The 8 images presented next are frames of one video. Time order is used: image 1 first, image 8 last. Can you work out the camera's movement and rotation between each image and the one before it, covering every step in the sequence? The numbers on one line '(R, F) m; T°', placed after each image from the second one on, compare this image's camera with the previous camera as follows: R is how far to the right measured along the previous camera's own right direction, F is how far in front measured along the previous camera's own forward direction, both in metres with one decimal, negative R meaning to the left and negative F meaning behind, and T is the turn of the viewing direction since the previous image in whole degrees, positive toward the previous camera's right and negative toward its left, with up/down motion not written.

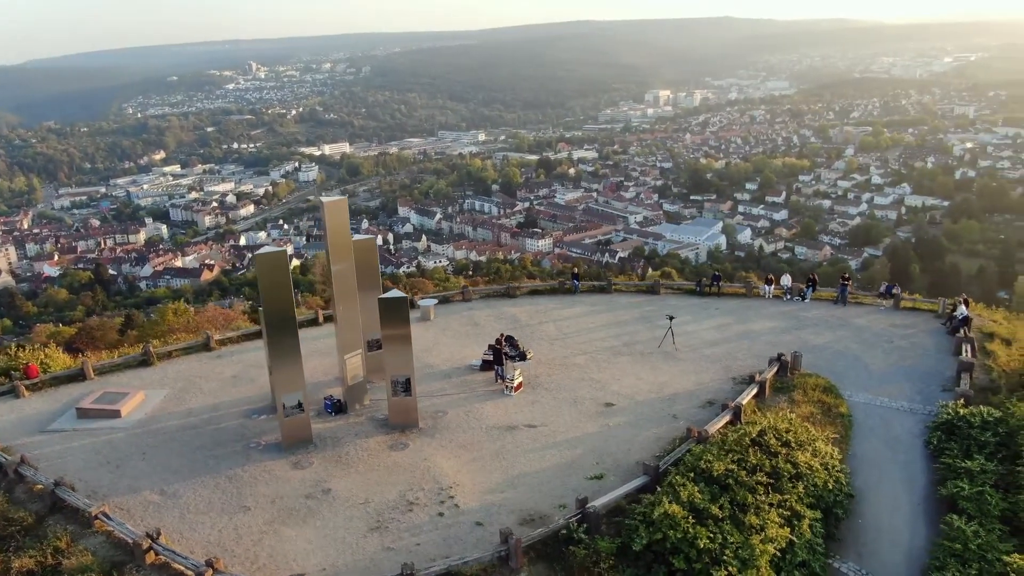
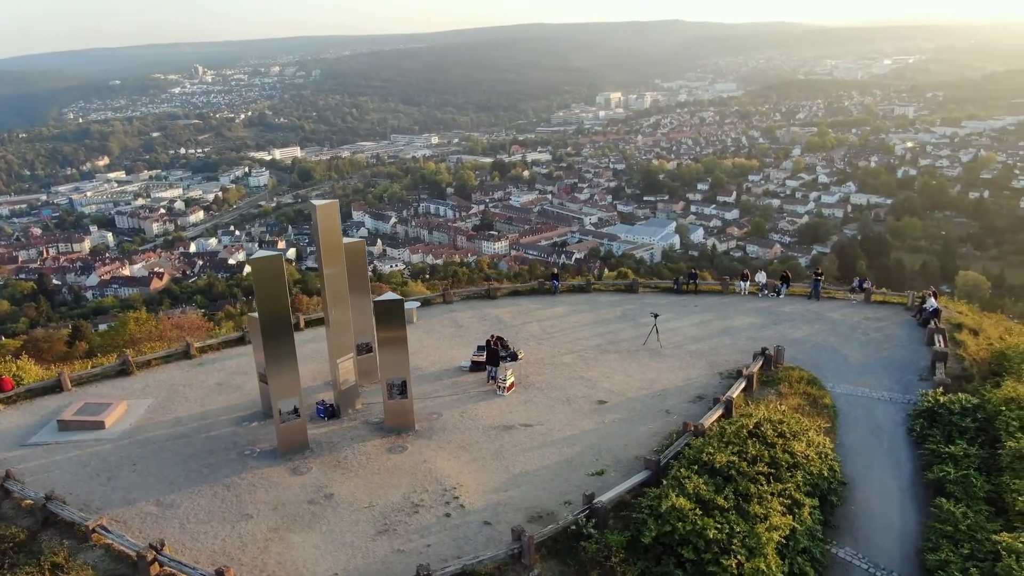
(-0.6, -0.1) m; +3°
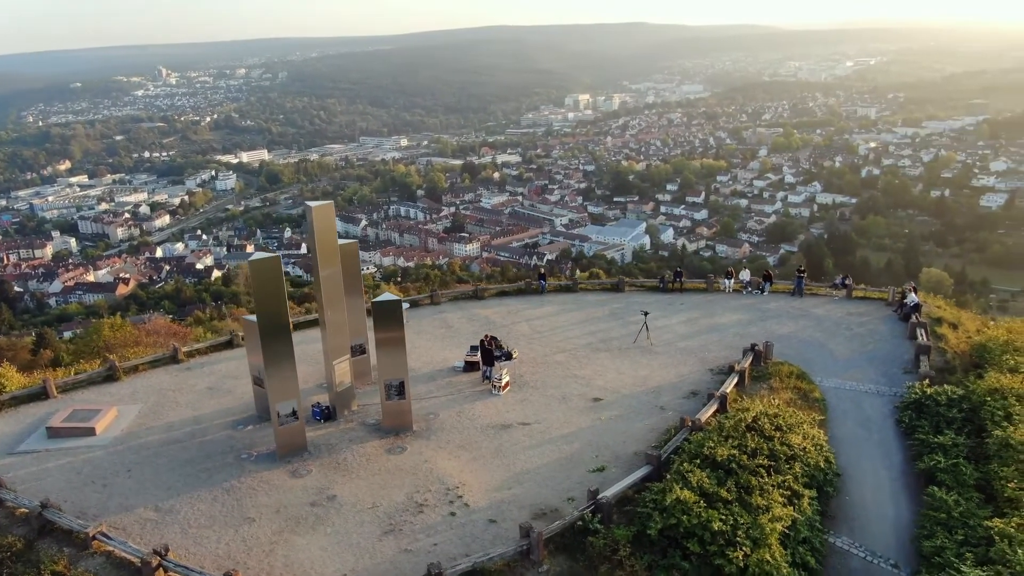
(-0.4, -0.1) m; +2°
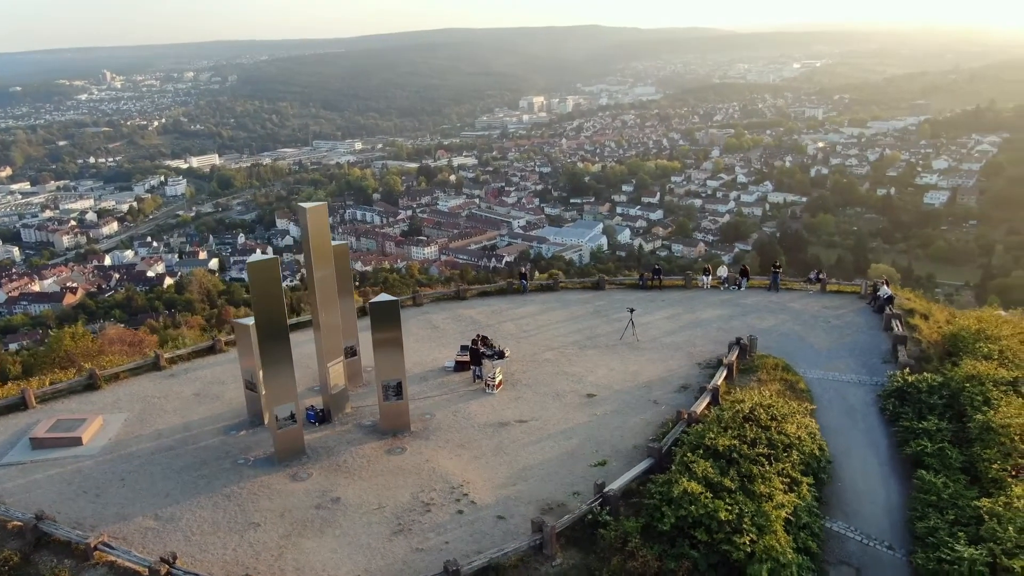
(-0.6, -0.1) m; +3°
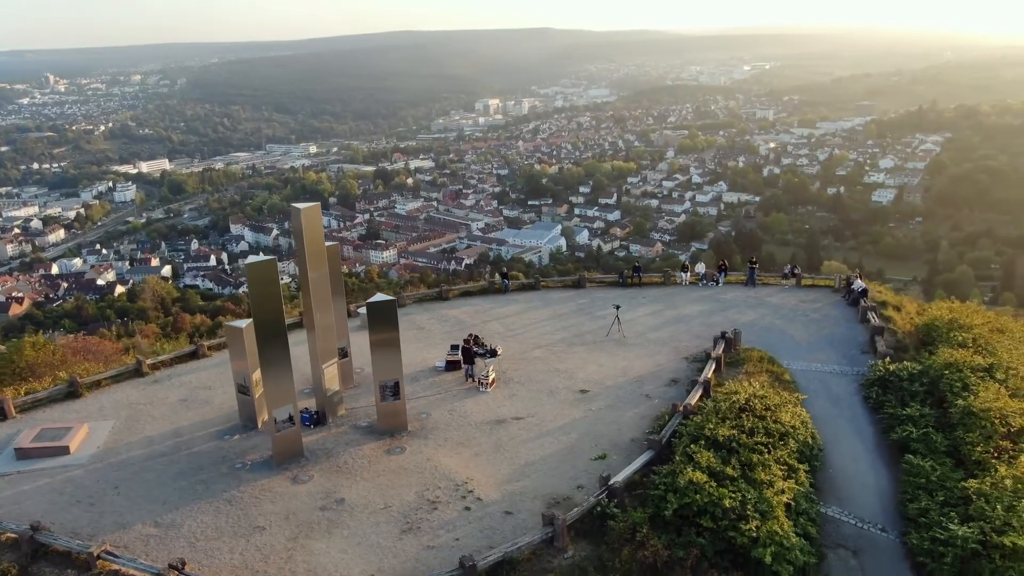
(-0.6, -0.1) m; +3°
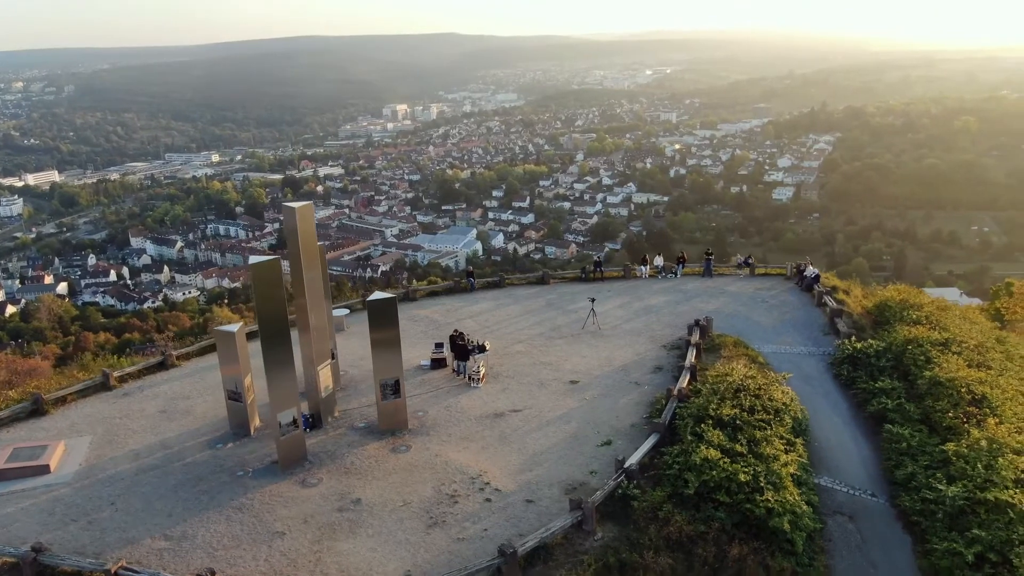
(-1.4, -0.1) m; +7°
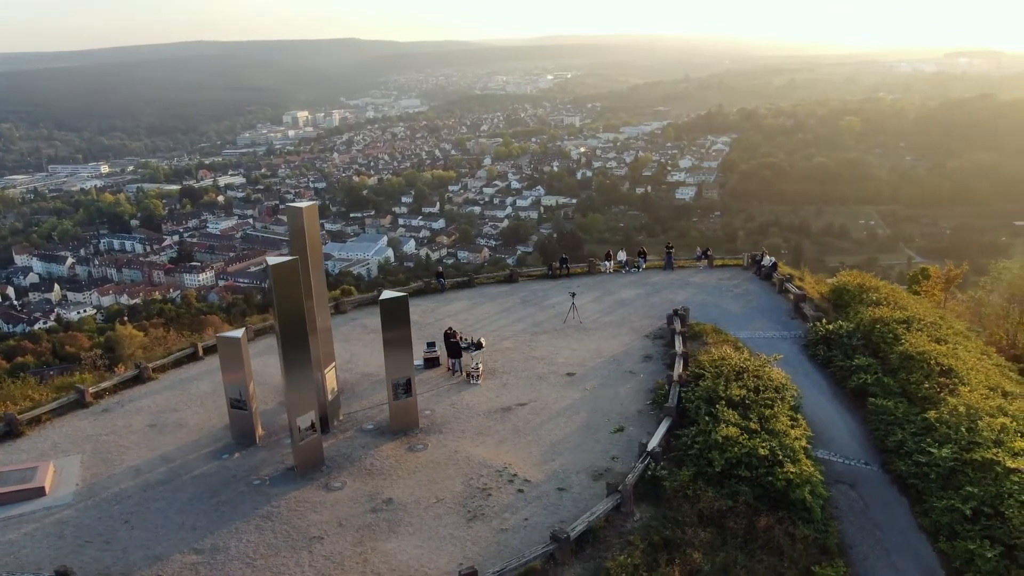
(-1.6, -0.1) m; +7°
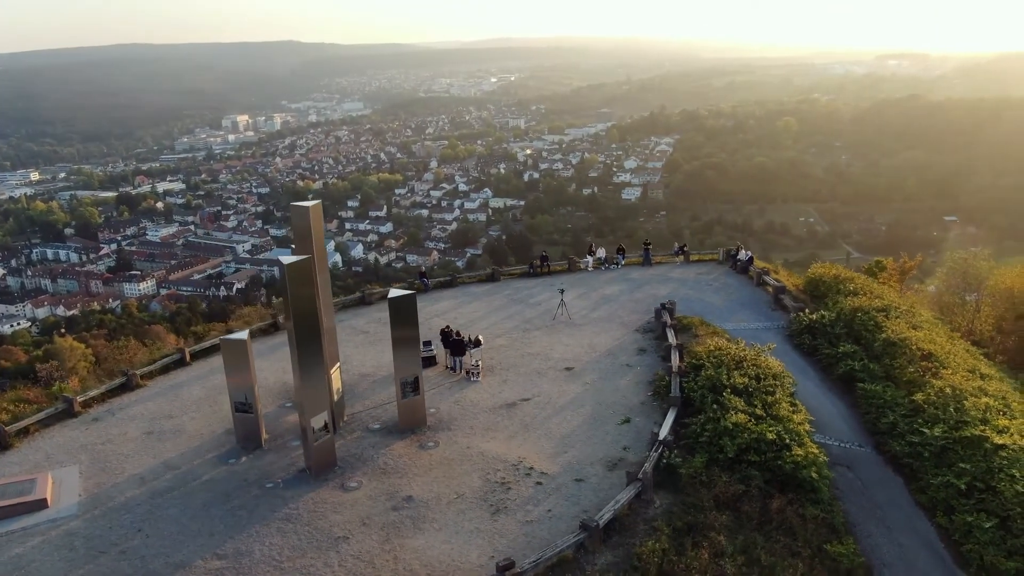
(-0.9, -0.1) m; +4°
